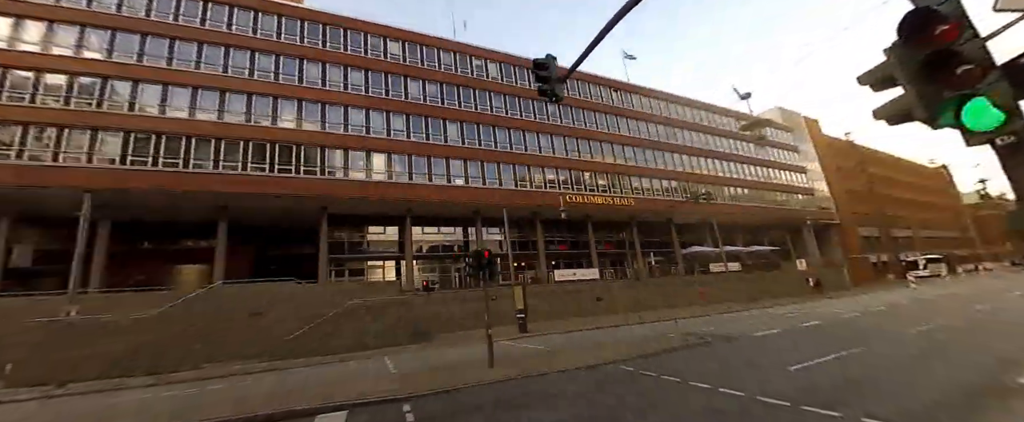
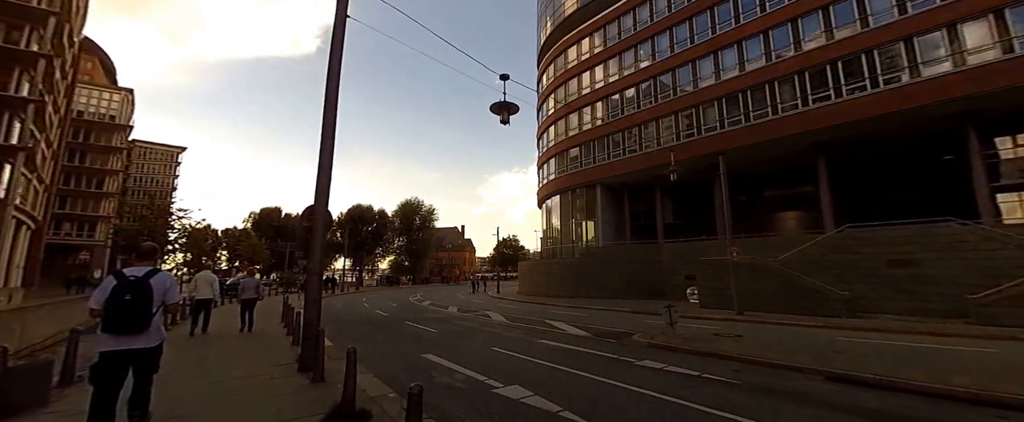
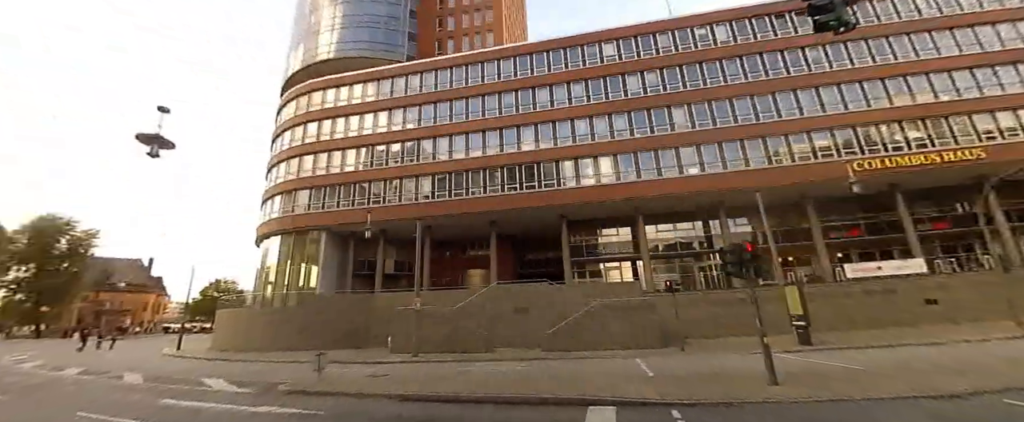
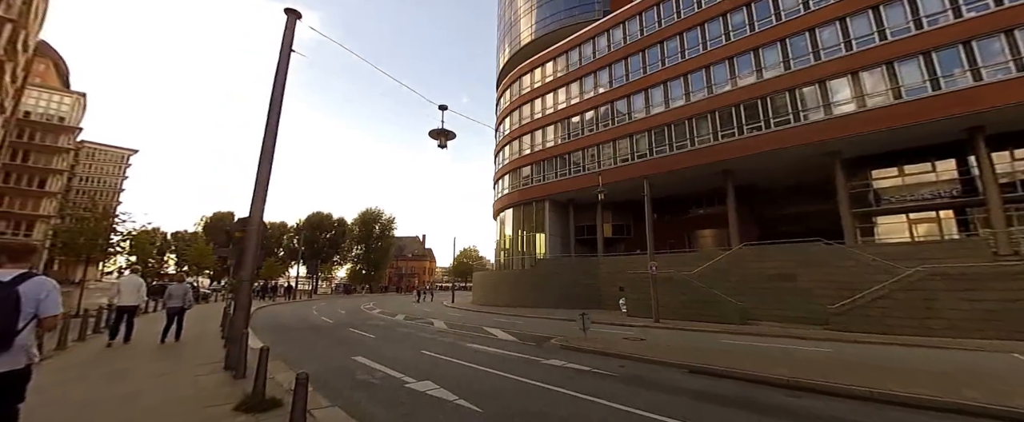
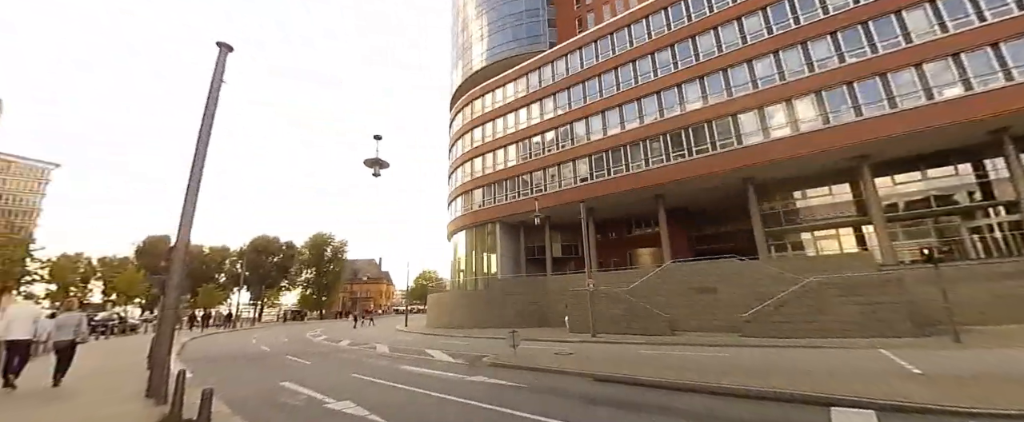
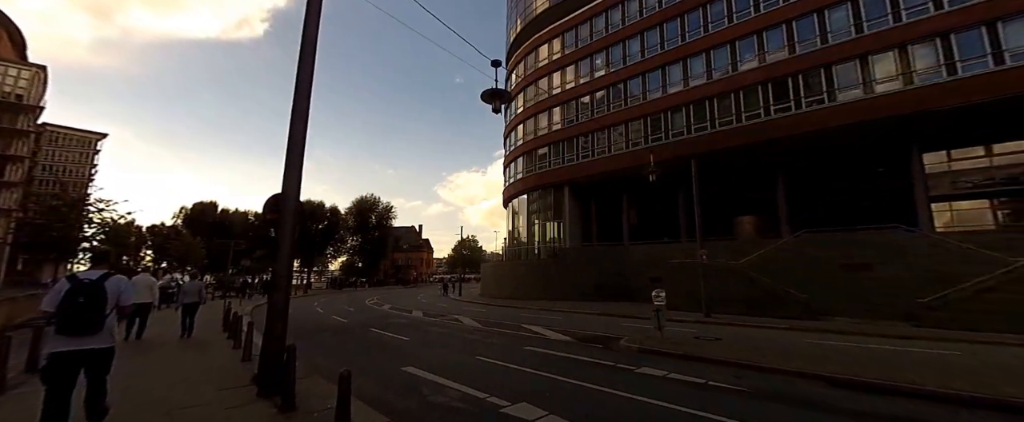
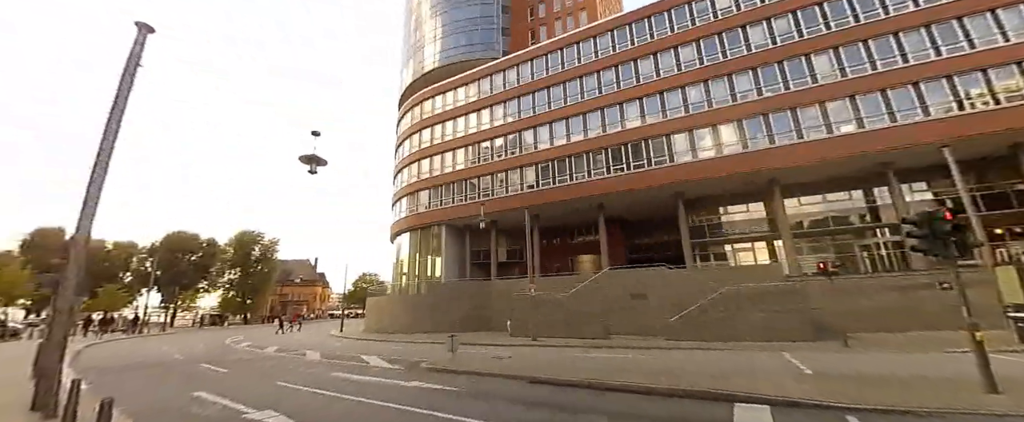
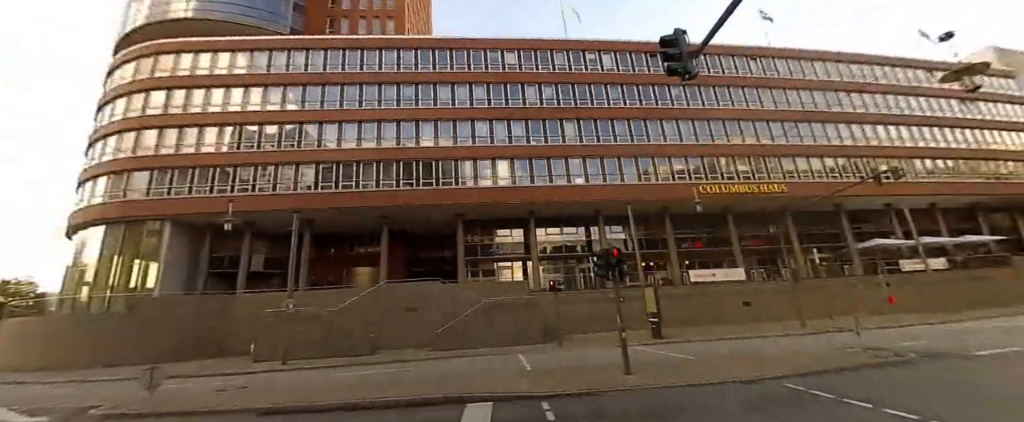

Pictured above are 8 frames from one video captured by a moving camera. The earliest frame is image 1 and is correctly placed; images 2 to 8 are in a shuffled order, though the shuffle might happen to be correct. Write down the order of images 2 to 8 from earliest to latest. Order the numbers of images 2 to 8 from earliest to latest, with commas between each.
8, 3, 7, 5, 4, 2, 6
